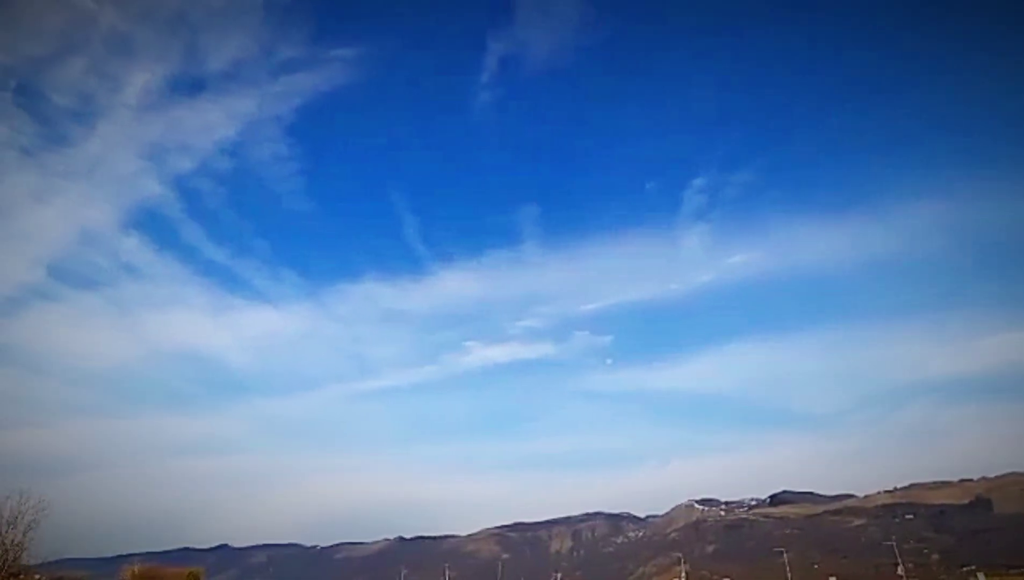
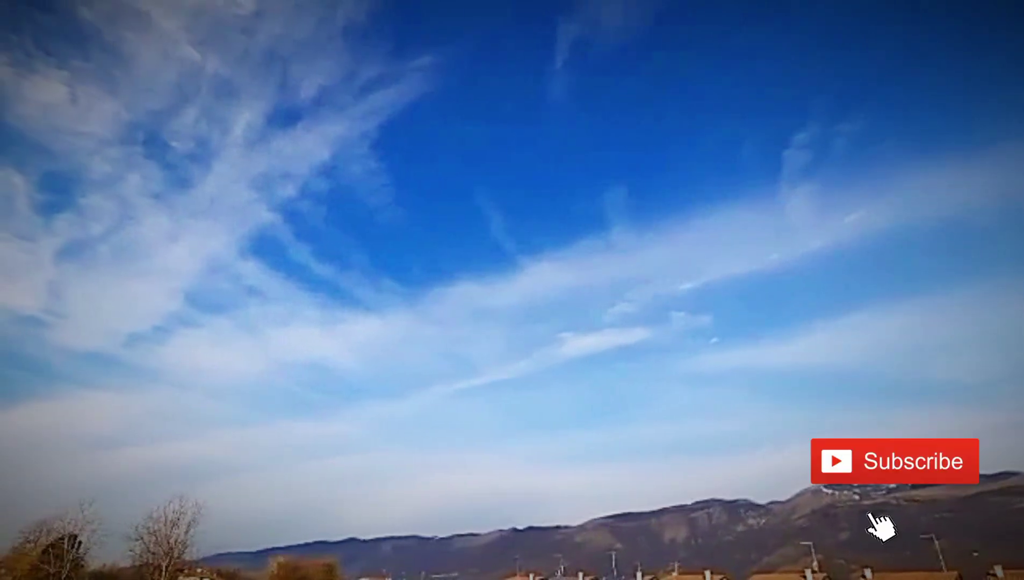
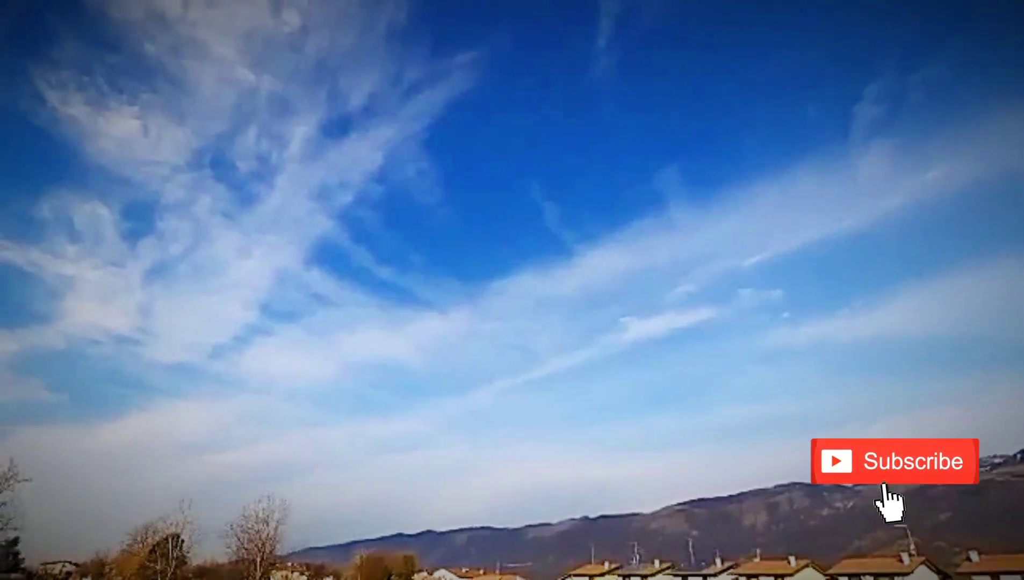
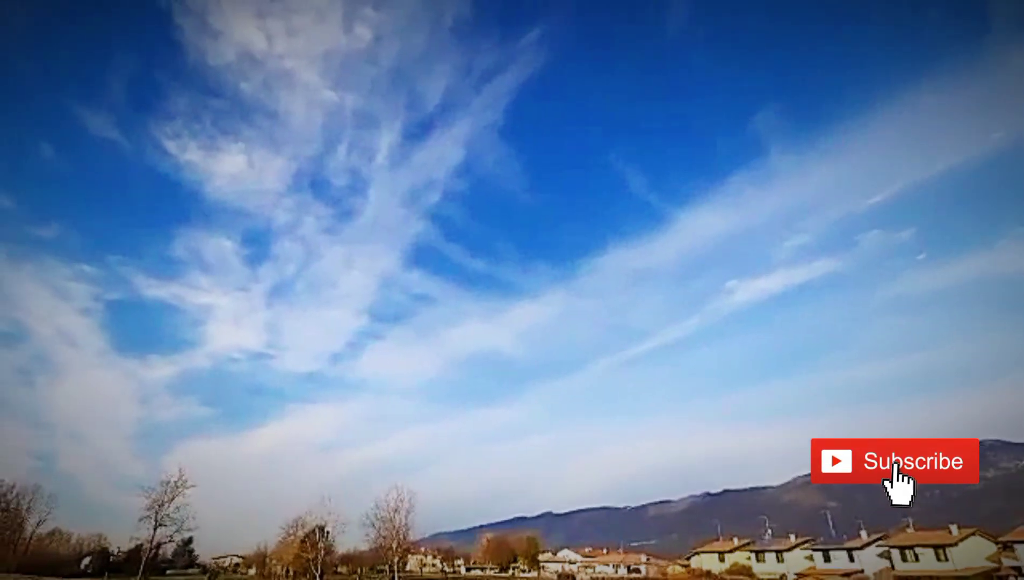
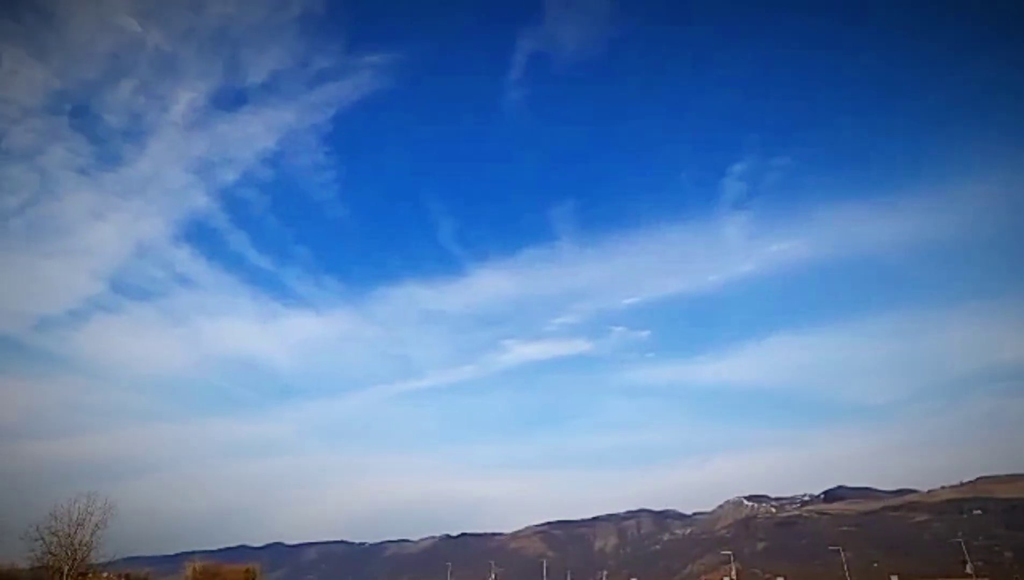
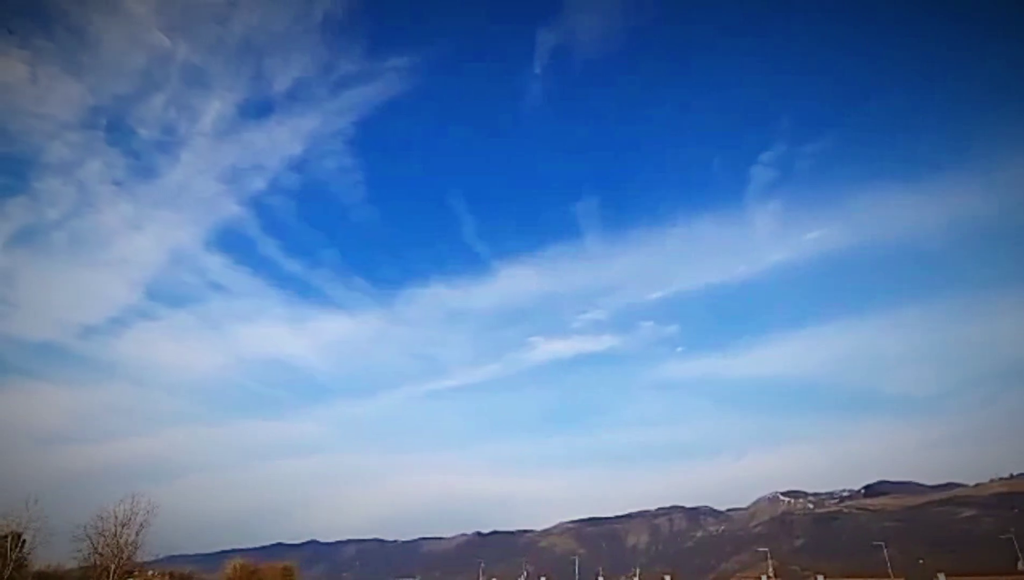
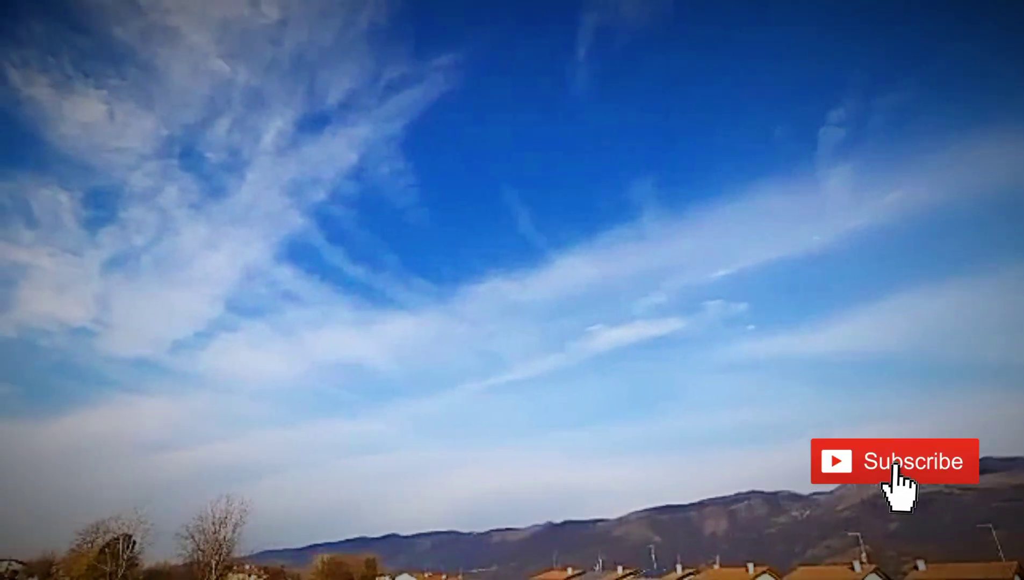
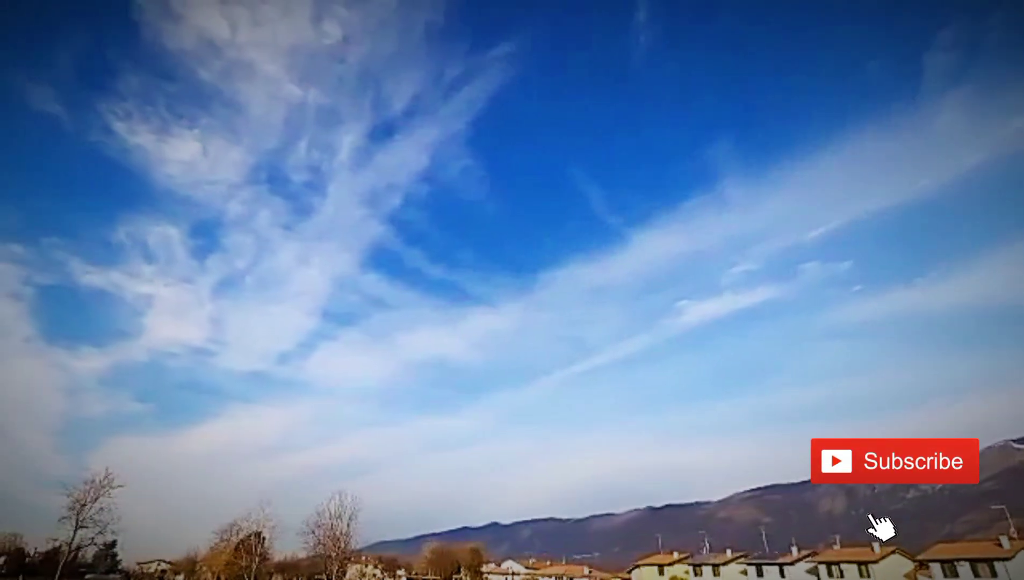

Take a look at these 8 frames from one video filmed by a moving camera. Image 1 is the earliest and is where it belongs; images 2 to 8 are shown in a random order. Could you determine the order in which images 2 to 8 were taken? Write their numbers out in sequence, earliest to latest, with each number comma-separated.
5, 6, 2, 7, 3, 8, 4
